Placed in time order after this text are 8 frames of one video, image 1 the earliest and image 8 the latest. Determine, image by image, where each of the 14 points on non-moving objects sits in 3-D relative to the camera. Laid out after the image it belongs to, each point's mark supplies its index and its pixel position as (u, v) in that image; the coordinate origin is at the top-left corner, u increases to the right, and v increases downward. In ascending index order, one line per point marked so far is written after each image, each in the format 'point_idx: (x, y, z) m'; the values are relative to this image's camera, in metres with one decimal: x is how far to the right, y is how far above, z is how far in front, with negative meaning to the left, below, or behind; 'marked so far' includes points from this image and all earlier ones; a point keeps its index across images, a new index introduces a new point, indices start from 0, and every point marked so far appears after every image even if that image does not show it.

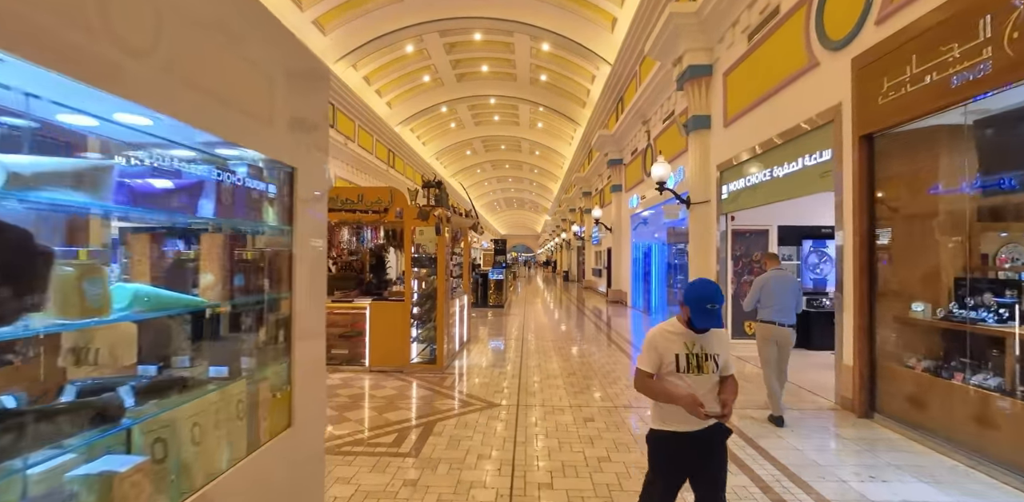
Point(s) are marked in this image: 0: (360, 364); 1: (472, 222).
0: (-2.0, -1.5, +6.4) m
1: (-0.8, +0.6, +9.5) m
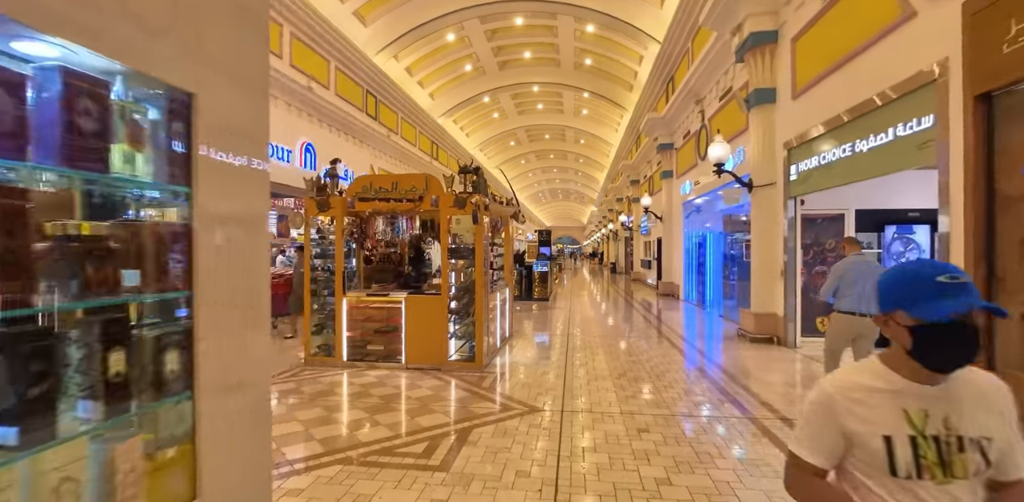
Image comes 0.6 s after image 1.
0: (-1.5, -1.4, +6.1) m
1: (0.0, +0.8, +9.0) m
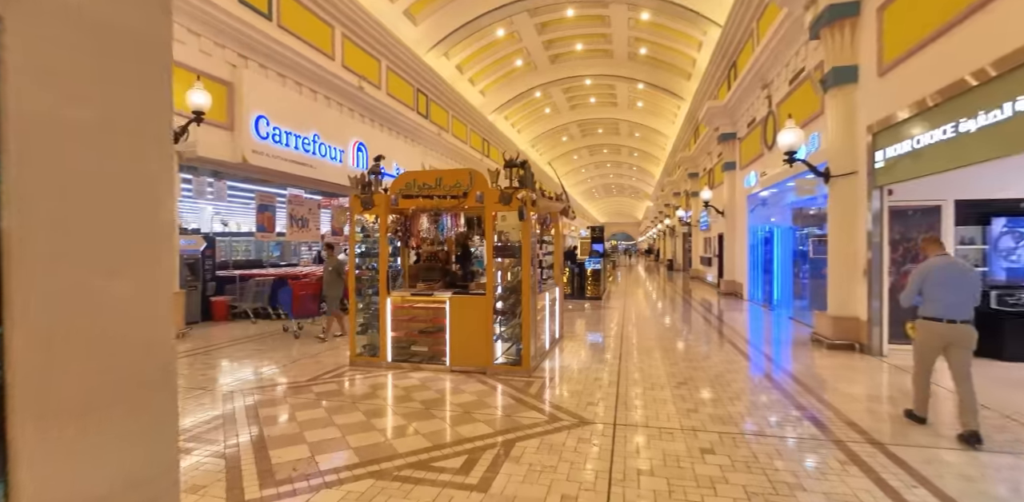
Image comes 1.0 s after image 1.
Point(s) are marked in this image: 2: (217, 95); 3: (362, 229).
0: (-0.9, -1.4, +5.9) m
1: (+0.9, +0.8, +8.6) m
2: (-4.9, +2.7, +8.0) m
3: (-1.9, +0.3, +6.1) m
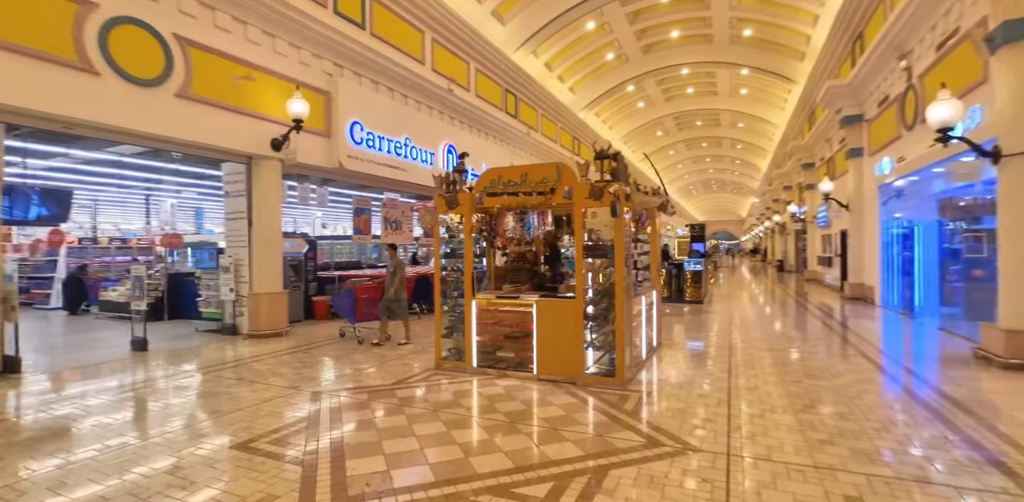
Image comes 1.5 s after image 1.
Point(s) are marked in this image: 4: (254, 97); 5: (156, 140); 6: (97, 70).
0: (+0.2, -1.4, +5.5) m
1: (+2.4, +0.8, +7.8) m
2: (-3.4, +2.6, +8.4) m
3: (-0.8, +0.3, +5.9) m
4: (-3.9, +2.4, +7.2) m
5: (-4.7, +1.5, +6.2) m
6: (-4.8, +2.1, +5.4) m
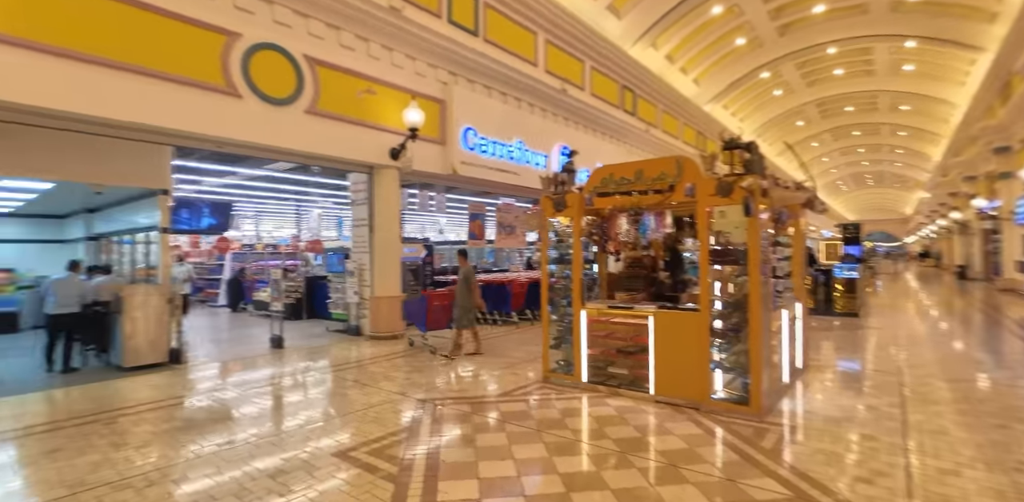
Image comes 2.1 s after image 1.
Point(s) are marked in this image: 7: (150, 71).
0: (+1.4, -1.5, +5.0) m
1: (+4.1, +0.8, +6.6) m
2: (-1.5, +2.5, +8.6) m
3: (+0.5, +0.2, +5.6) m
4: (-2.2, +2.3, +7.6) m
5: (-3.2, +1.4, +6.8) m
6: (-3.5, +2.0, +6.0) m
7: (-4.0, +2.0, +5.3) m
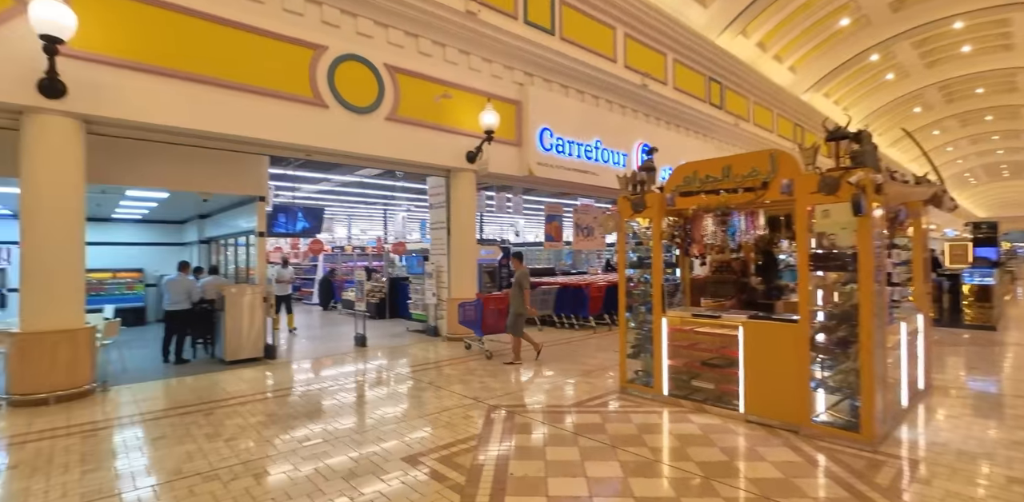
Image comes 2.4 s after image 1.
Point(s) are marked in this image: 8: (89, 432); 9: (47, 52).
0: (+2.1, -1.5, +4.5) m
1: (+5.1, +0.7, +5.7) m
2: (-0.1, +2.5, +8.6) m
3: (+1.3, +0.2, +5.3) m
4: (-1.0, +2.3, +7.7) m
5: (-2.1, +1.4, +7.1) m
6: (-2.5, +2.0, +6.3) m
7: (-3.2, +2.0, +5.7) m
8: (-3.4, -1.5, +3.7) m
9: (-4.2, +1.8, +4.2) m
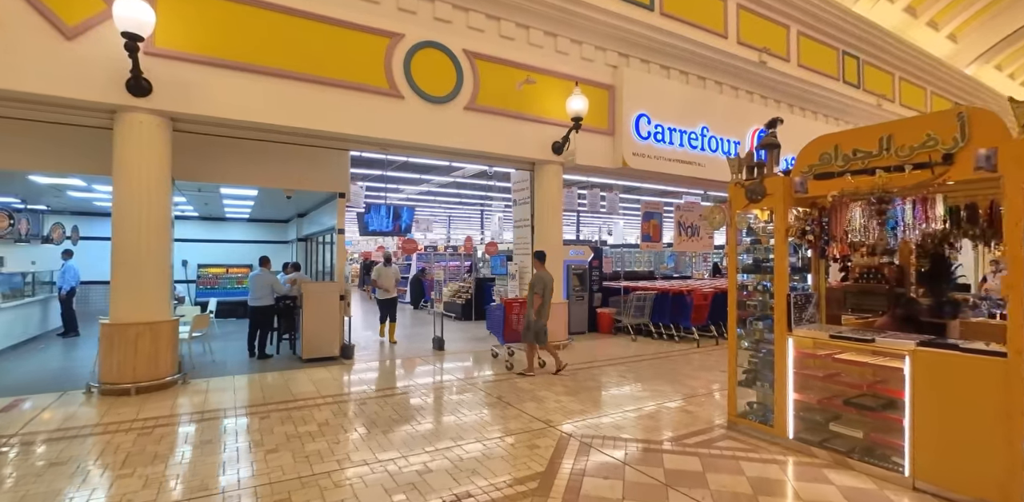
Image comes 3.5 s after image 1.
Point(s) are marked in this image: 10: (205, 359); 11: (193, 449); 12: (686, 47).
0: (+2.7, -1.5, +3.3) m
1: (+5.9, +0.7, +3.9) m
2: (+1.4, +2.5, +7.8) m
3: (+2.1, +0.2, +4.2) m
4: (+0.3, +2.3, +7.1) m
5: (-0.9, +1.4, +6.8) m
6: (-1.4, +2.0, +6.1) m
7: (-2.2, +2.0, +5.6) m
8: (-2.9, -1.4, +3.7) m
9: (-3.5, +1.8, +4.3) m
10: (-4.0, -1.4, +6.2) m
11: (-2.2, -1.4, +3.3) m
12: (+3.1, +3.7, +8.5) m
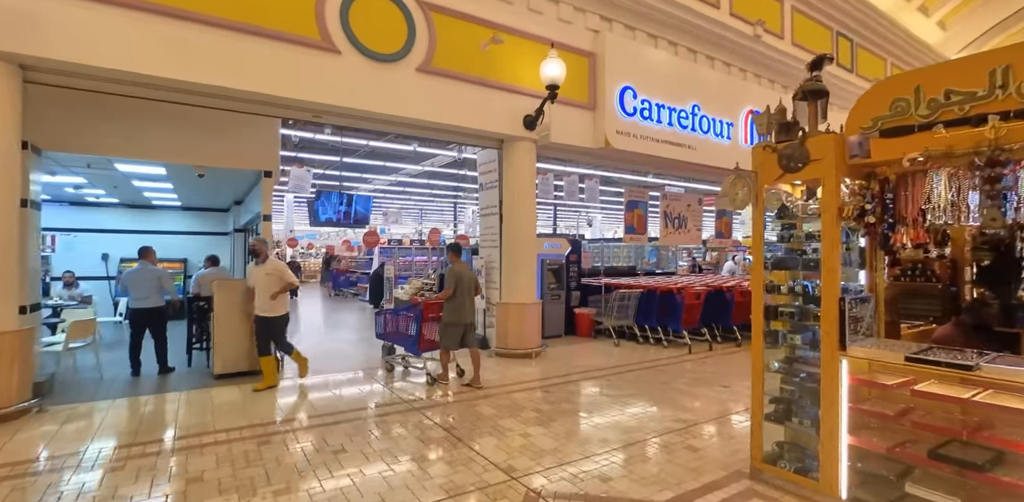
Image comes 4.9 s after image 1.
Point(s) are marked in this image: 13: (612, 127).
0: (+2.4, -1.4, +2.4) m
1: (+5.5, +0.7, +3.1) m
2: (+0.9, +2.6, +6.8) m
3: (+1.8, +0.2, +3.3) m
4: (-0.1, +2.4, +6.1) m
5: (-1.4, +1.5, +5.6) m
6: (-1.8, +2.1, +4.9) m
7: (-2.6, +2.1, +4.4) m
8: (-3.2, -1.3, +2.5) m
9: (-3.8, +1.9, +3.1) m
10: (-4.4, -1.3, +4.9) m
11: (-2.5, -1.3, +2.2) m
12: (+2.6, +3.8, +7.5) m
13: (+1.4, +1.8, +6.8) m
